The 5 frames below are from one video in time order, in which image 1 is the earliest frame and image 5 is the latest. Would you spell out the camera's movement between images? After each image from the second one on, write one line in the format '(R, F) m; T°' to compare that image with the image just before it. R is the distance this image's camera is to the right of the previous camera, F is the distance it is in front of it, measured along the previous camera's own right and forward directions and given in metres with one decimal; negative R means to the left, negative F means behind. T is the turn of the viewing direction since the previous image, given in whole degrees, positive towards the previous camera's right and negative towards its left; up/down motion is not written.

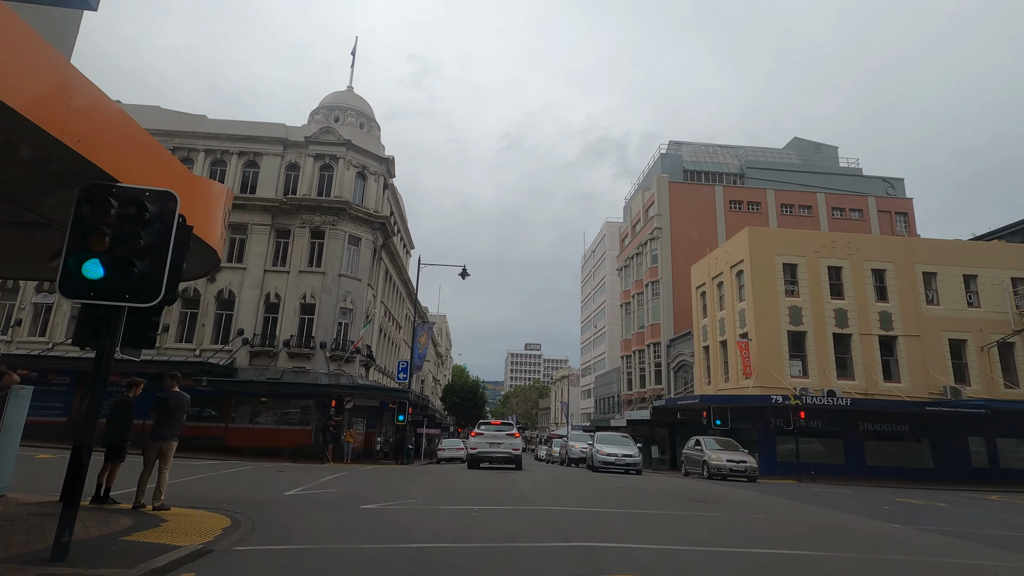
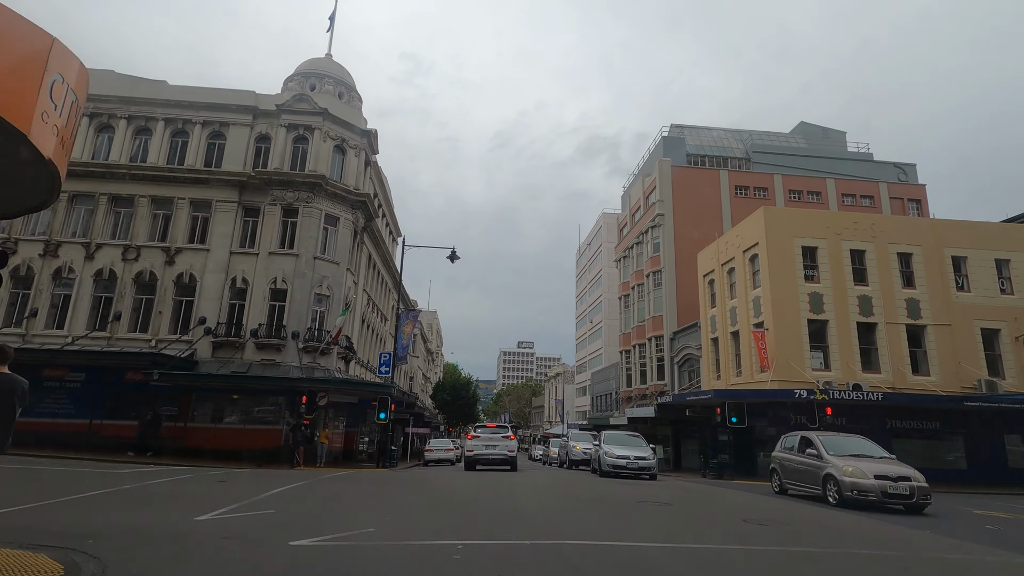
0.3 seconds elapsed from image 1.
(-0.1, +2.9) m; +1°
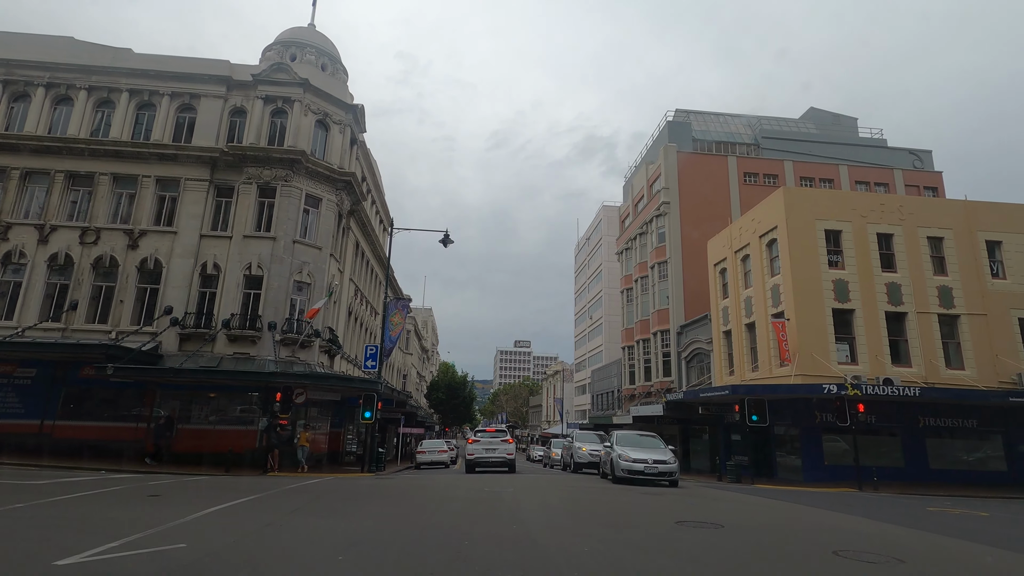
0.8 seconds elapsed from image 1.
(-0.1, +2.4) m; 0°
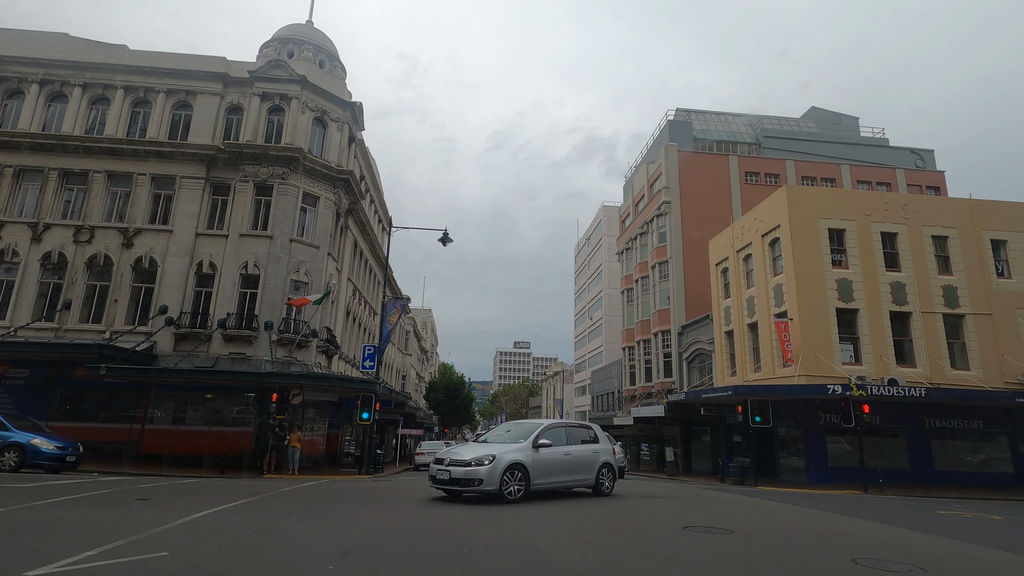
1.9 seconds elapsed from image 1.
(0.0, +0.3) m; 0°
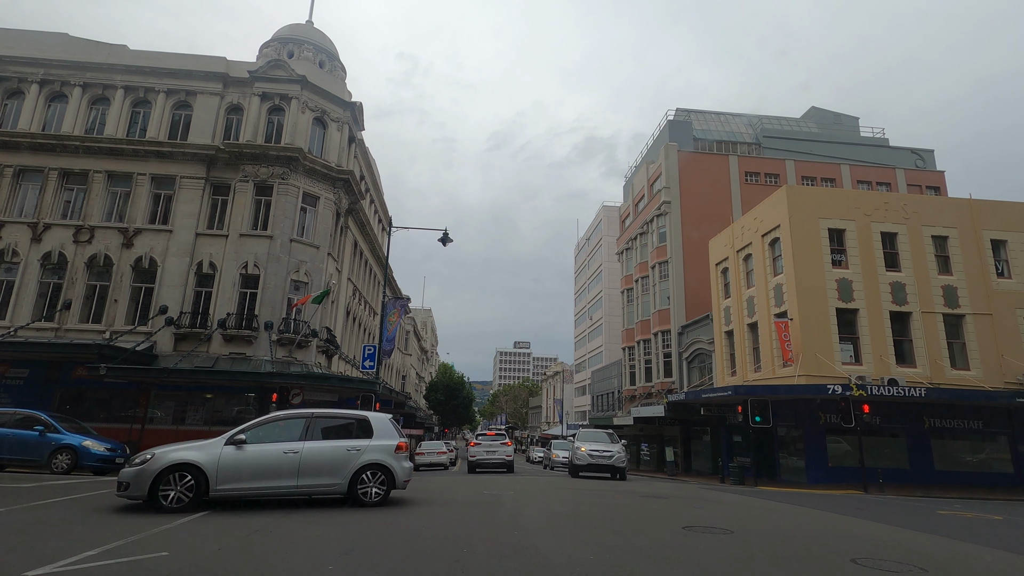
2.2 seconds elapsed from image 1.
(0.0, 0.0) m; 0°
